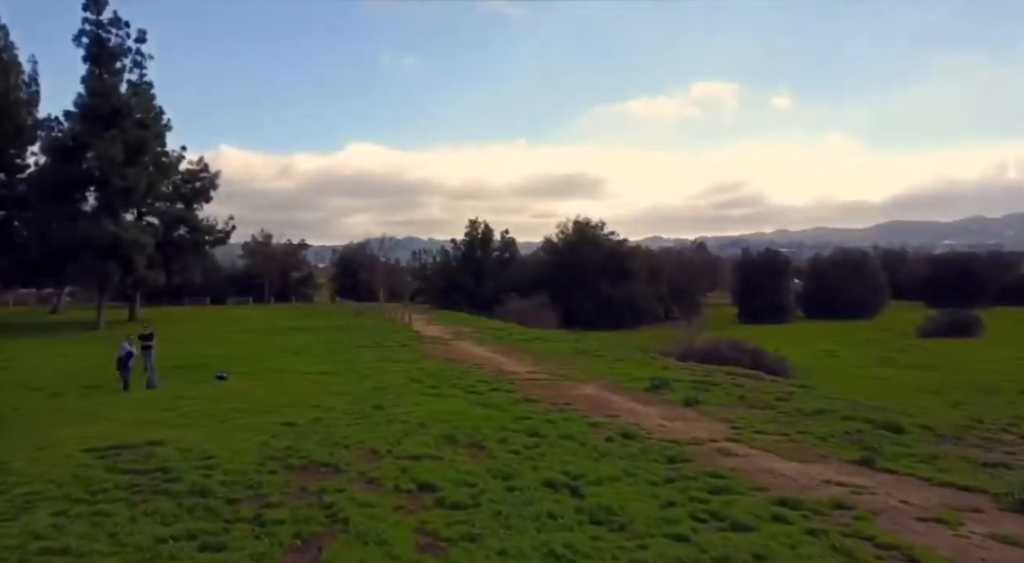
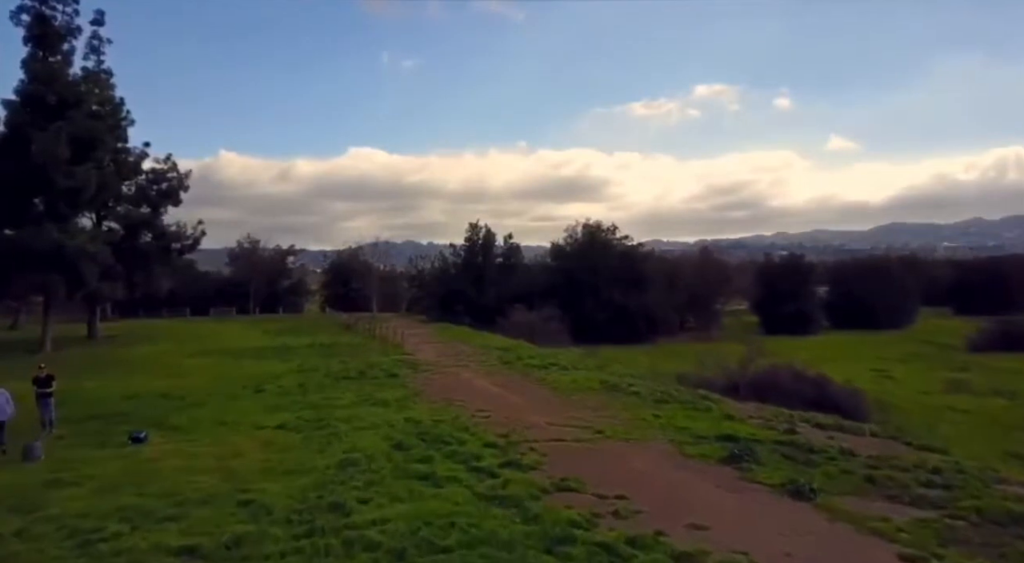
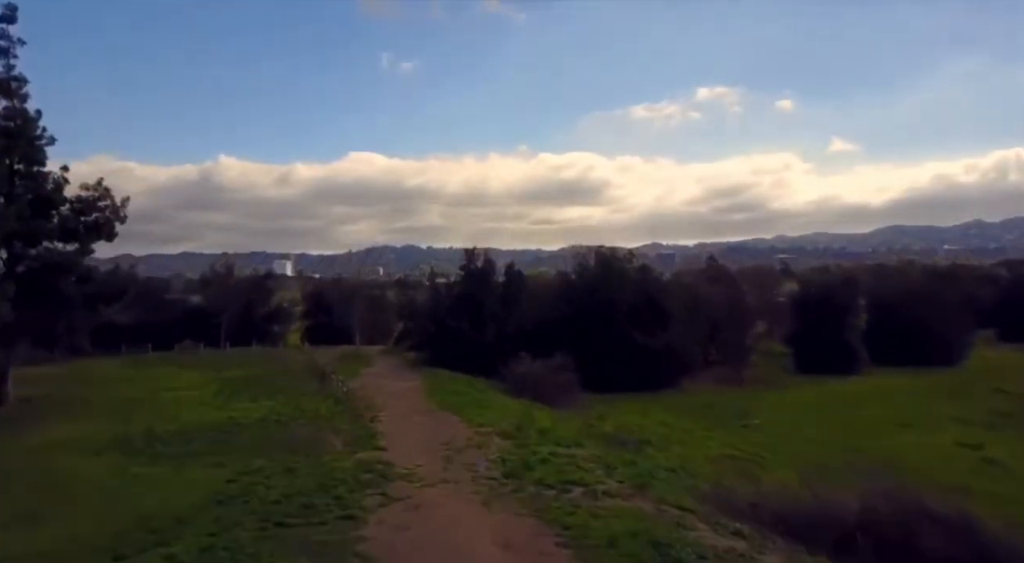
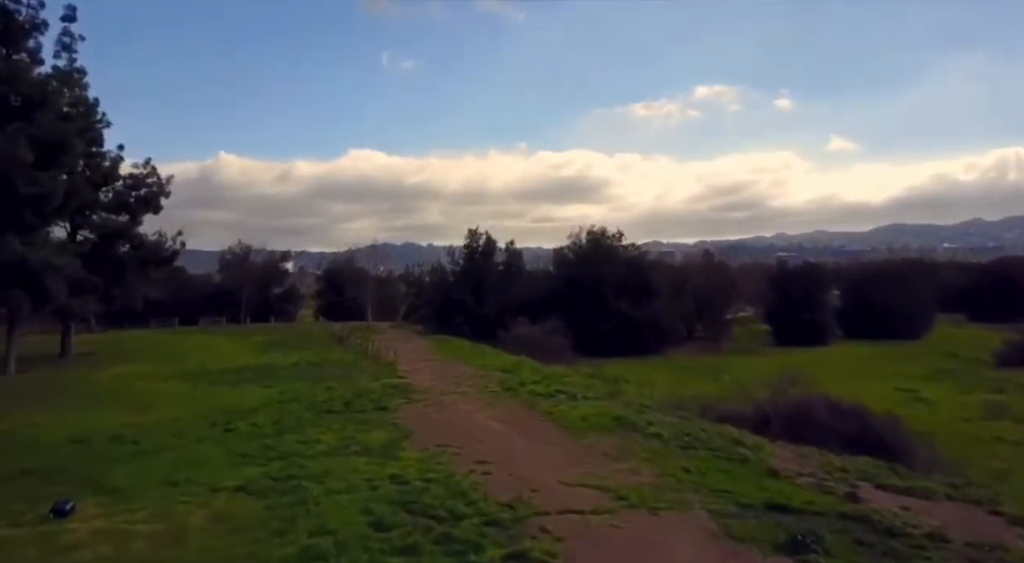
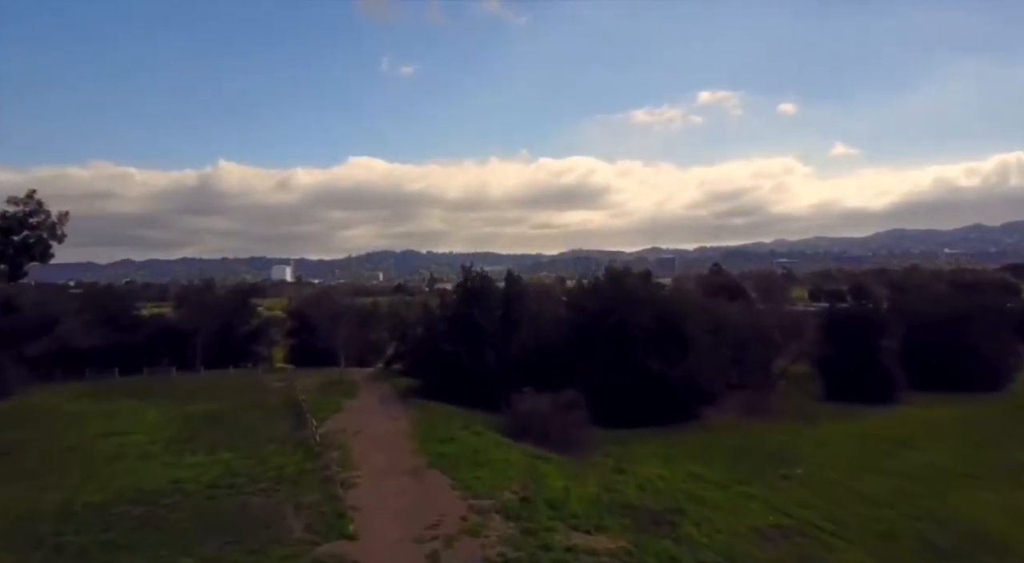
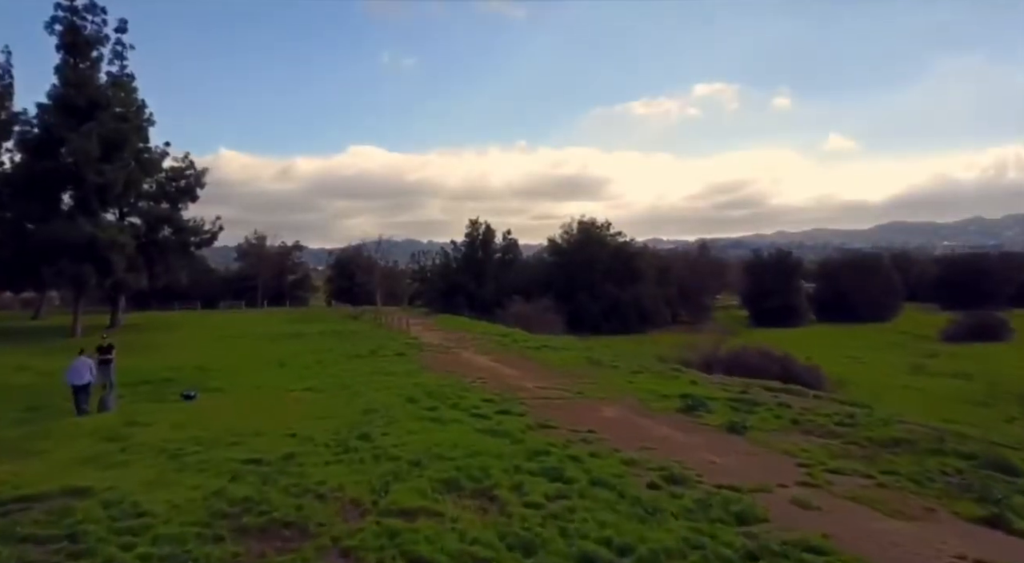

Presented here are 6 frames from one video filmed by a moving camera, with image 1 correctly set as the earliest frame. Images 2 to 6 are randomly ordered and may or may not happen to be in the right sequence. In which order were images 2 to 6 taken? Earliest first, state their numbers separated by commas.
6, 2, 4, 3, 5
